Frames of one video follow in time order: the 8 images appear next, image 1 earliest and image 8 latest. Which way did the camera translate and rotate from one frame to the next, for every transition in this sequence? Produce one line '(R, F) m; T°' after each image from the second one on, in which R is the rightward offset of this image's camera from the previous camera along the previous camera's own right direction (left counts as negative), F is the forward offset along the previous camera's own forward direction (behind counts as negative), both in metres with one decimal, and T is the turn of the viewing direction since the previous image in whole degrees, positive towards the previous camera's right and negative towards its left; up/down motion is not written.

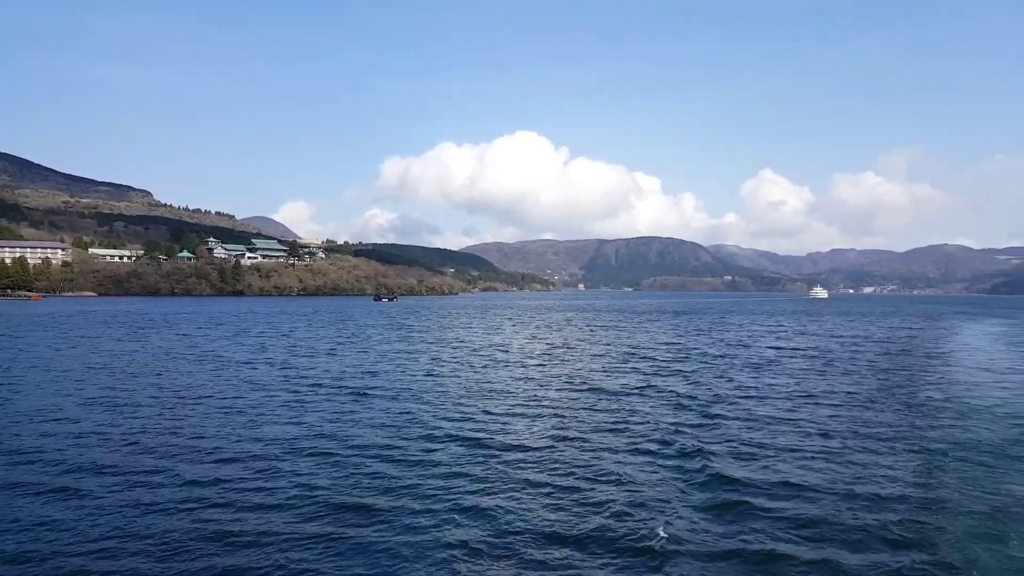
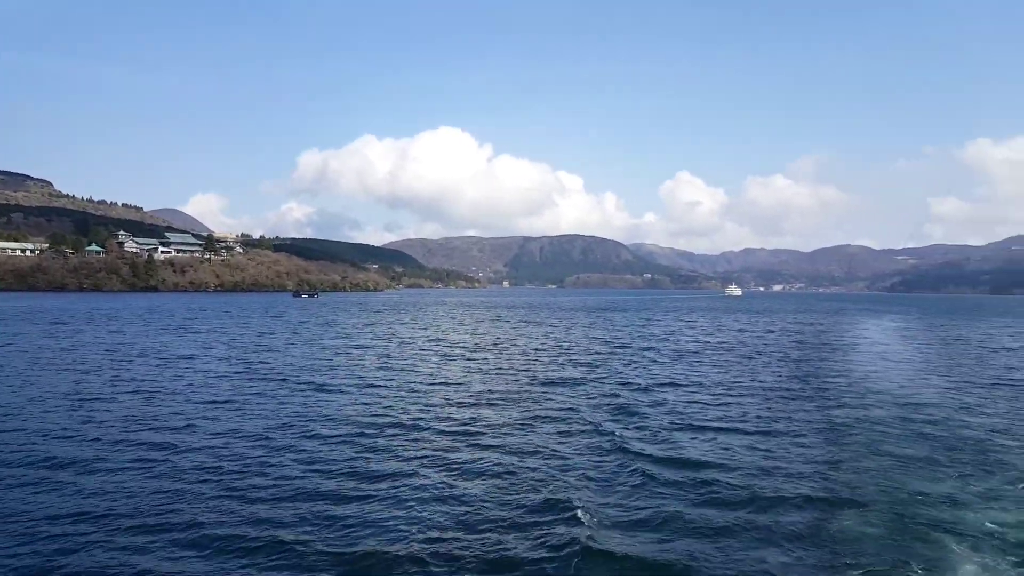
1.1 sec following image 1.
(-1.0, -1.7) m; +6°
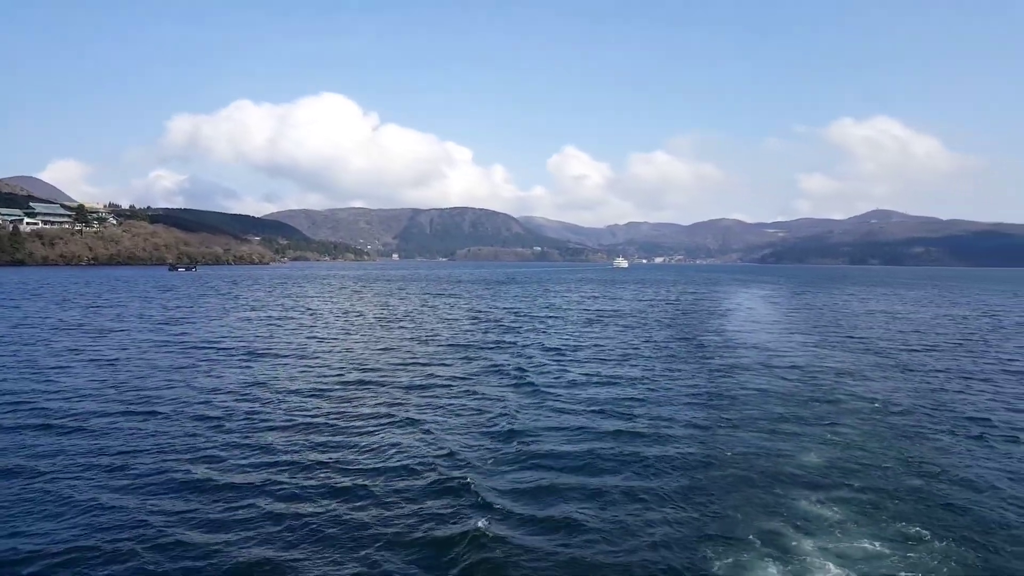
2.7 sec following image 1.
(-1.4, -2.8) m; +8°
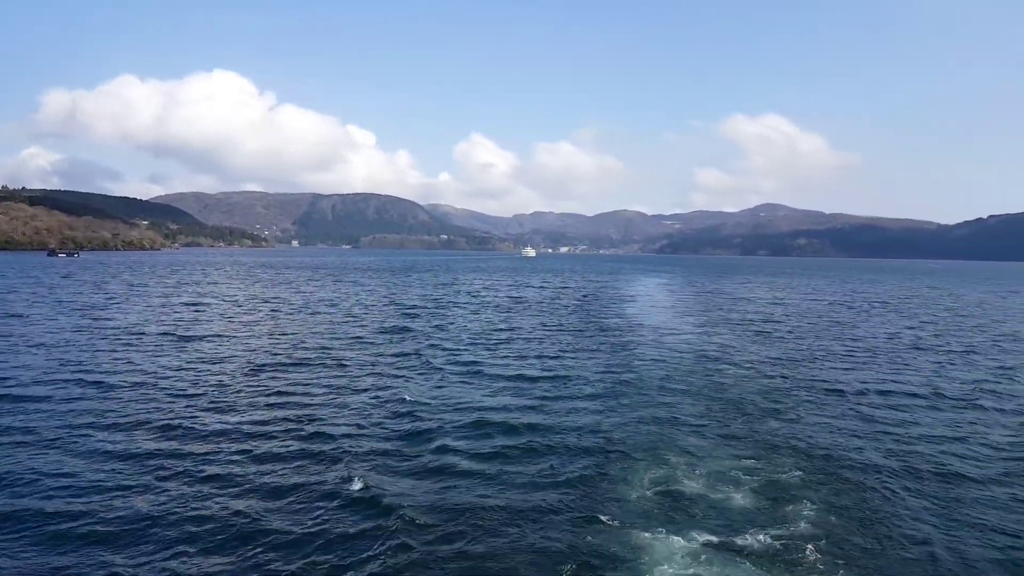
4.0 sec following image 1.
(-0.8, -2.6) m; +7°
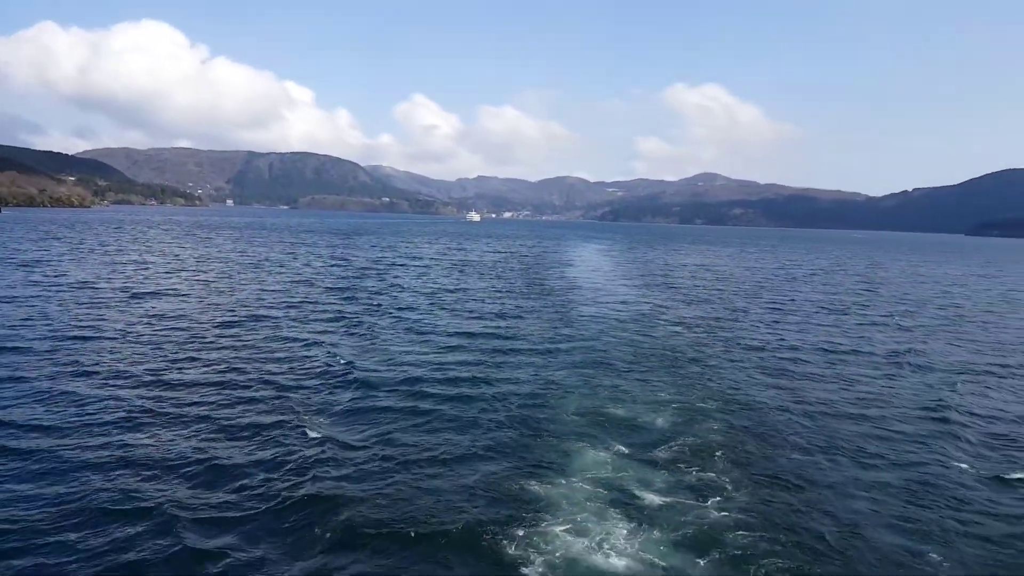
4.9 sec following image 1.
(-0.3, -2.0) m; +4°
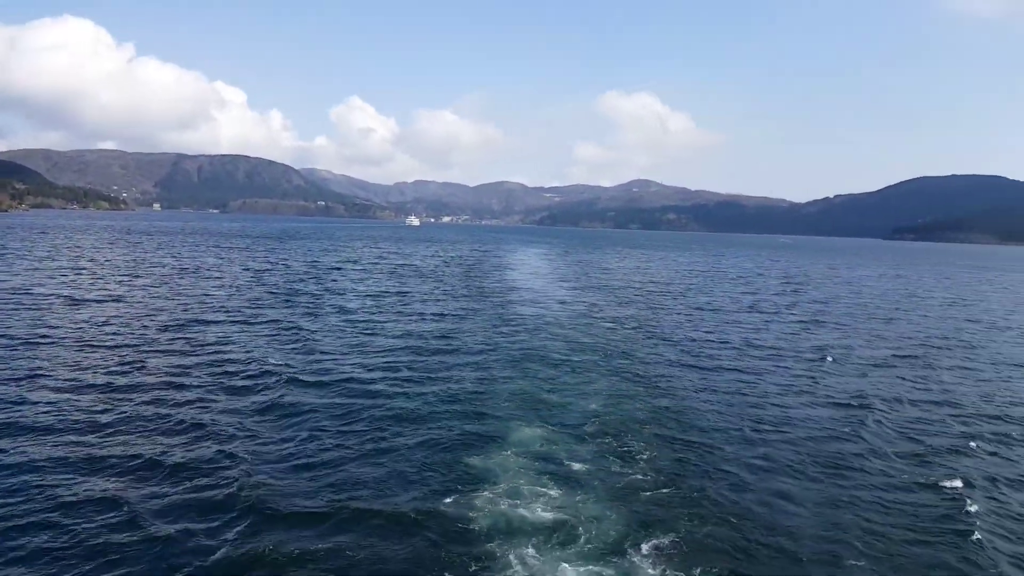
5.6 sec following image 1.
(-0.1, -1.2) m; +5°
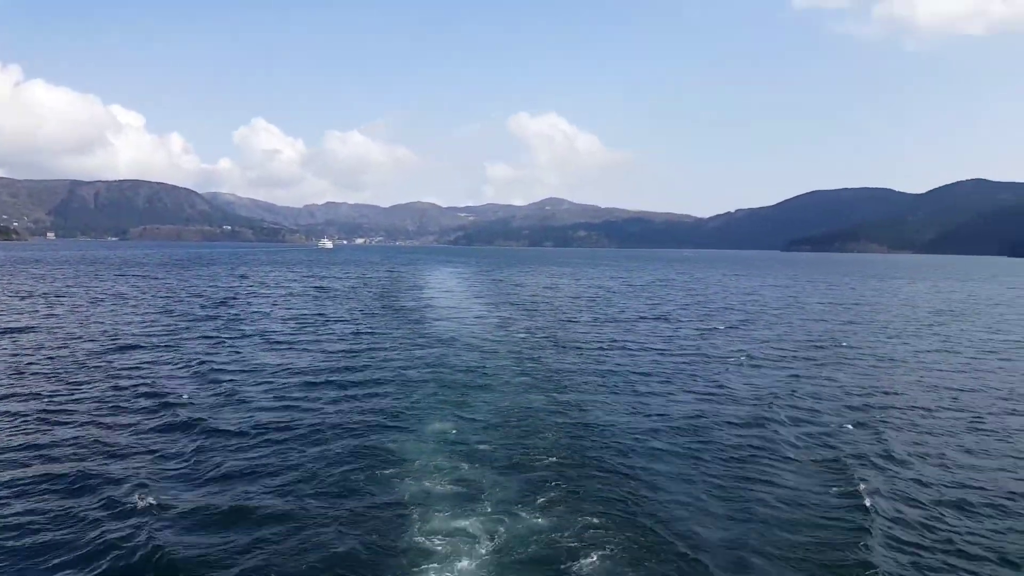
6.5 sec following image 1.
(0.0, -1.6) m; +6°
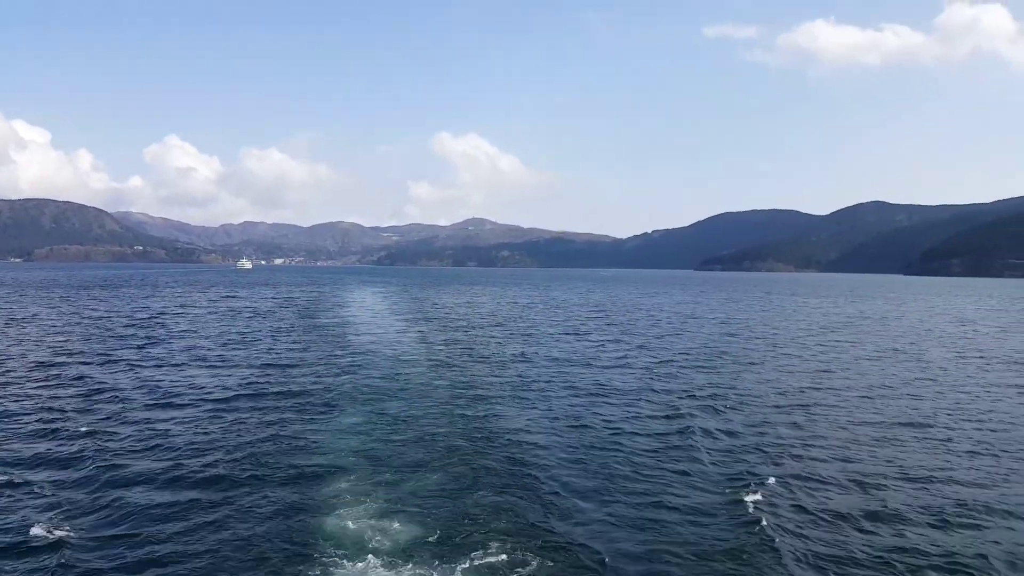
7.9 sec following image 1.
(+0.3, -2.2) m; +6°
